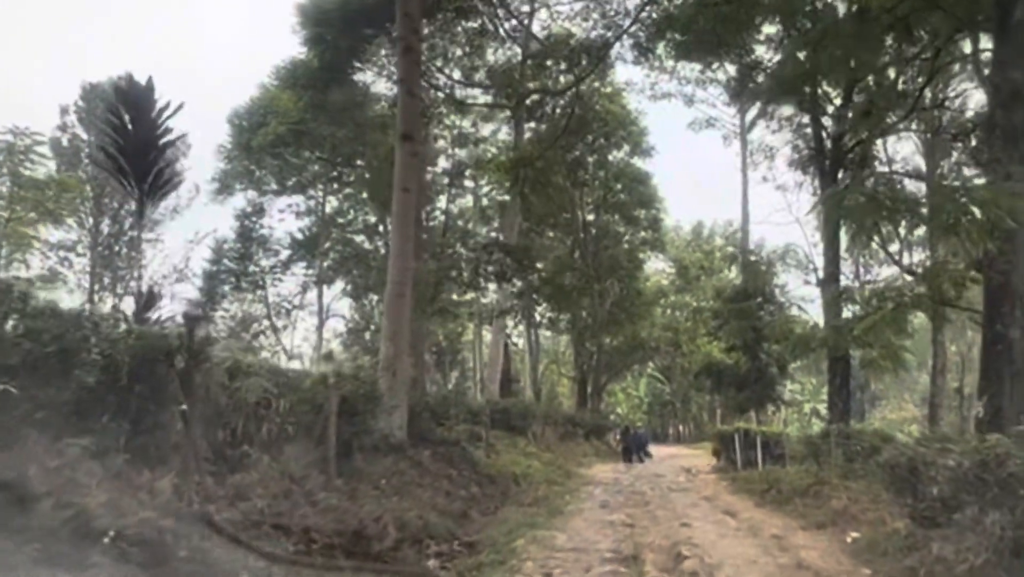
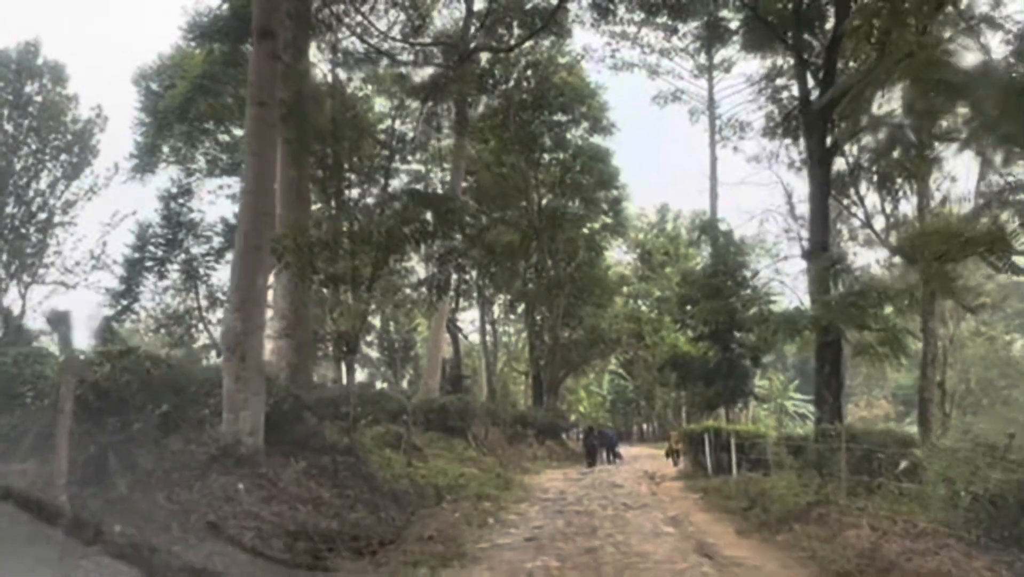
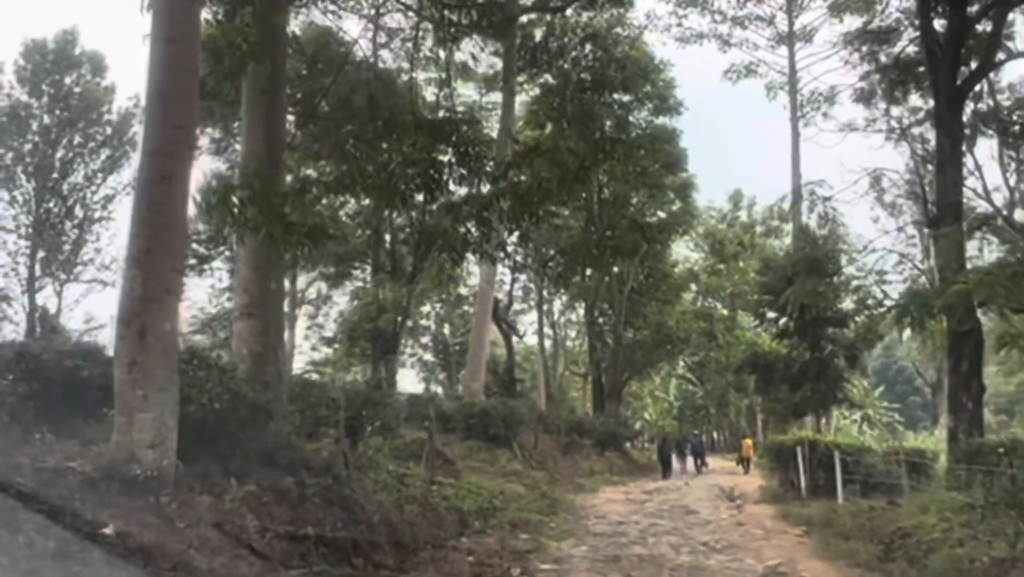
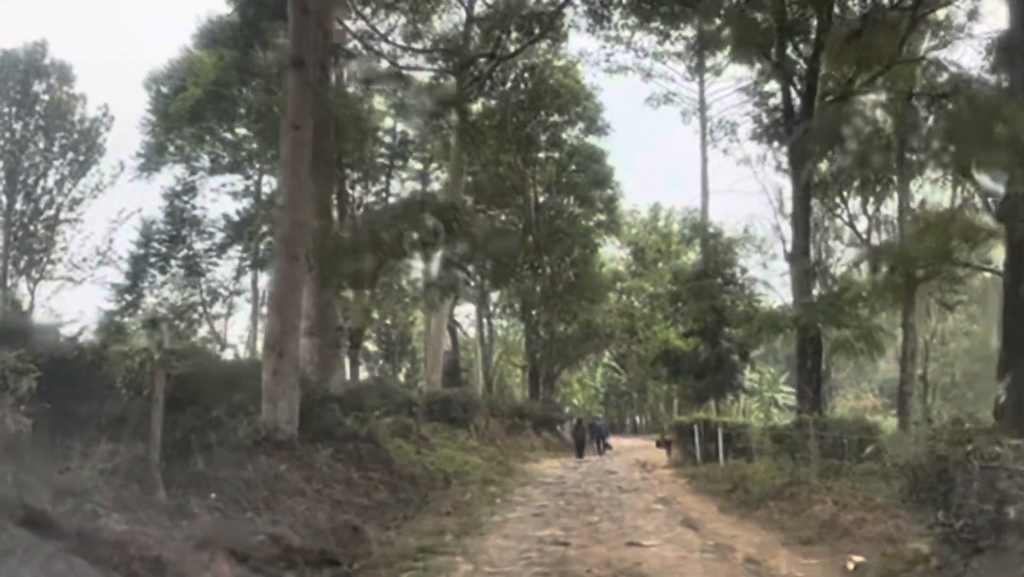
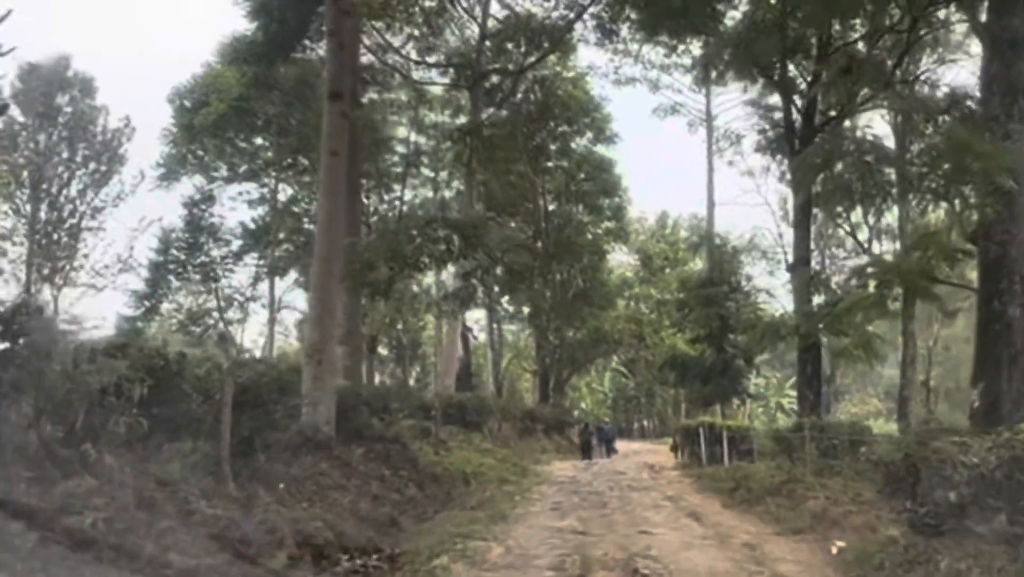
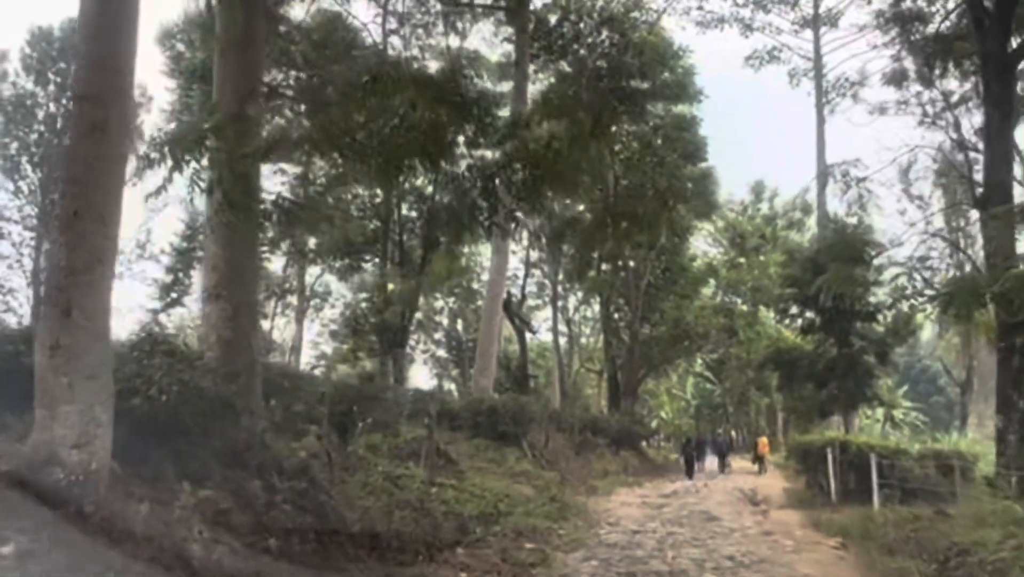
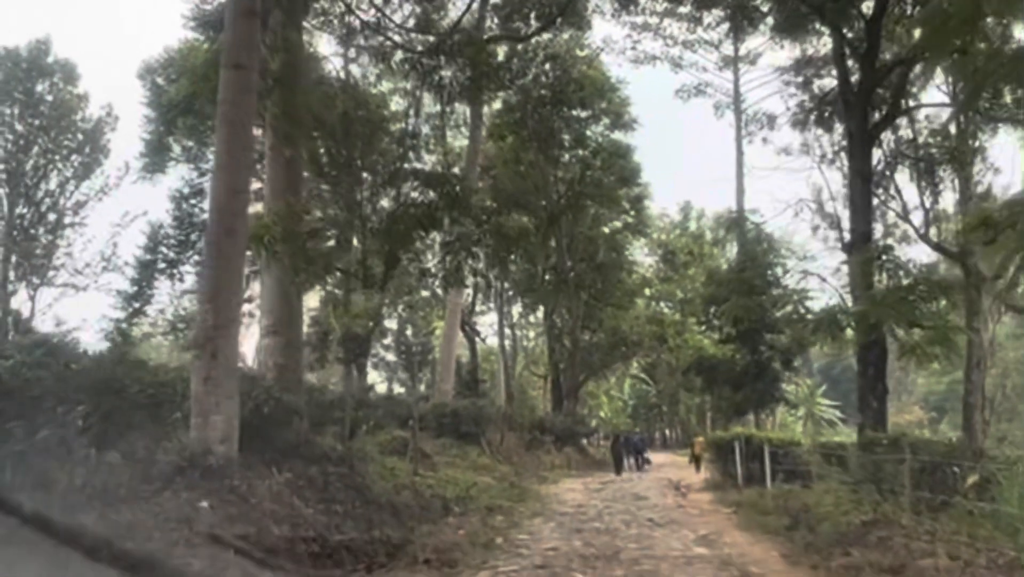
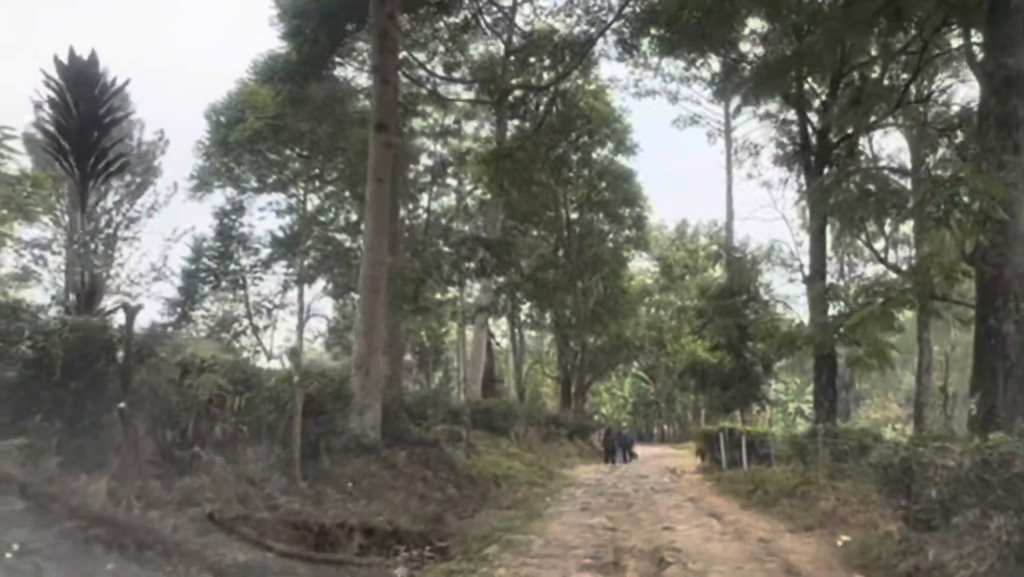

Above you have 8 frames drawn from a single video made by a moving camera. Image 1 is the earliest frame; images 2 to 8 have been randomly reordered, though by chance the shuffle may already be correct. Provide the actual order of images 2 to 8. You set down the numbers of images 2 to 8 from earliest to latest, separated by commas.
8, 5, 4, 2, 7, 3, 6
